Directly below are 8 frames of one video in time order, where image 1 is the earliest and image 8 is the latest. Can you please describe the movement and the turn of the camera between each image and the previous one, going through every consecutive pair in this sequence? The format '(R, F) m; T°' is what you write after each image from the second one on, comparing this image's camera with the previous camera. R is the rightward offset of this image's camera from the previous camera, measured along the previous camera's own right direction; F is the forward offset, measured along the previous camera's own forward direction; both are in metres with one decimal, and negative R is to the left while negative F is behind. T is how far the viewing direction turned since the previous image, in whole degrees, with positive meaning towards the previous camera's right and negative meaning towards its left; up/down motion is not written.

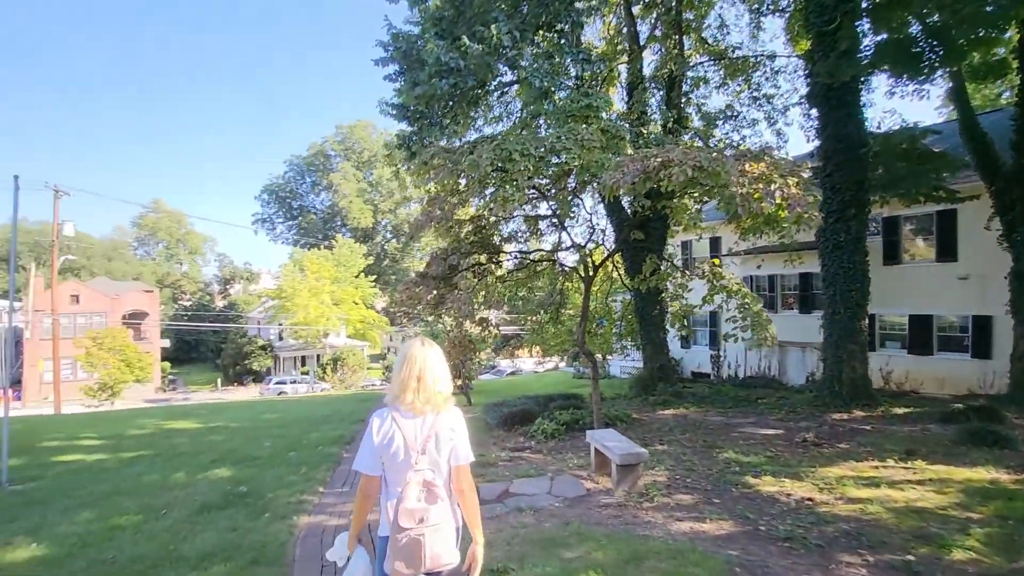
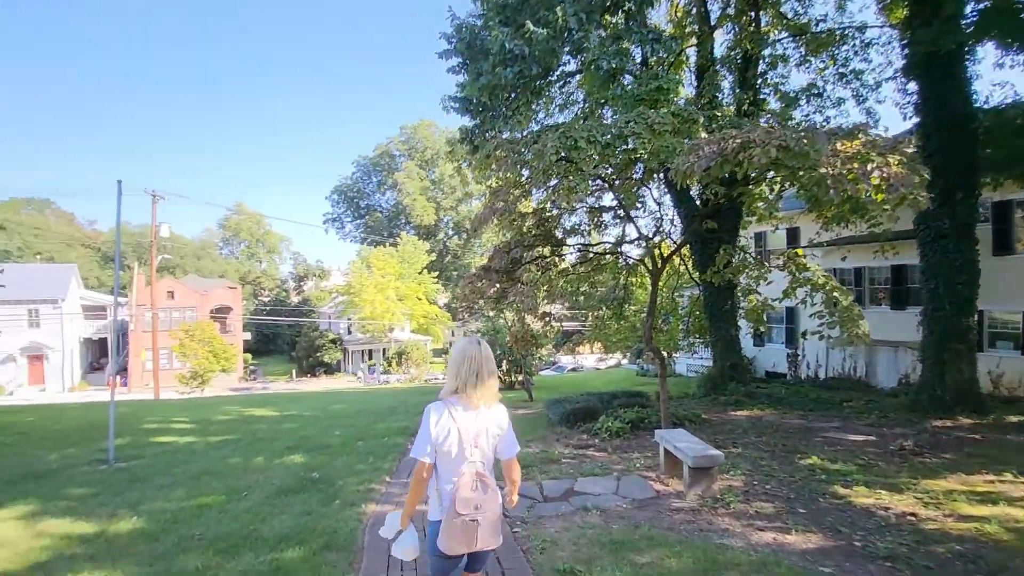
(-0.1, +0.1) m; -7°
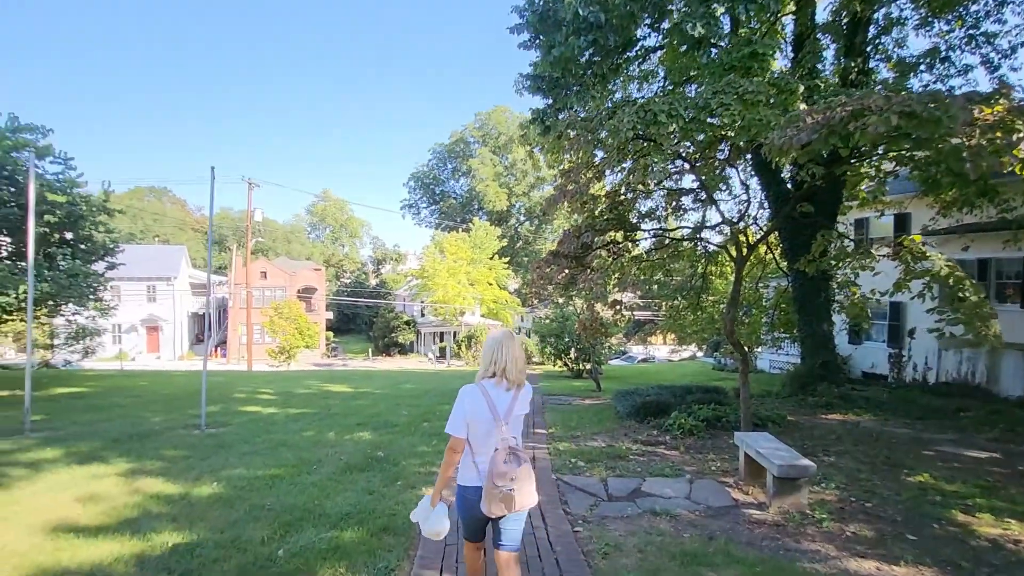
(0.0, +0.2) m; -8°
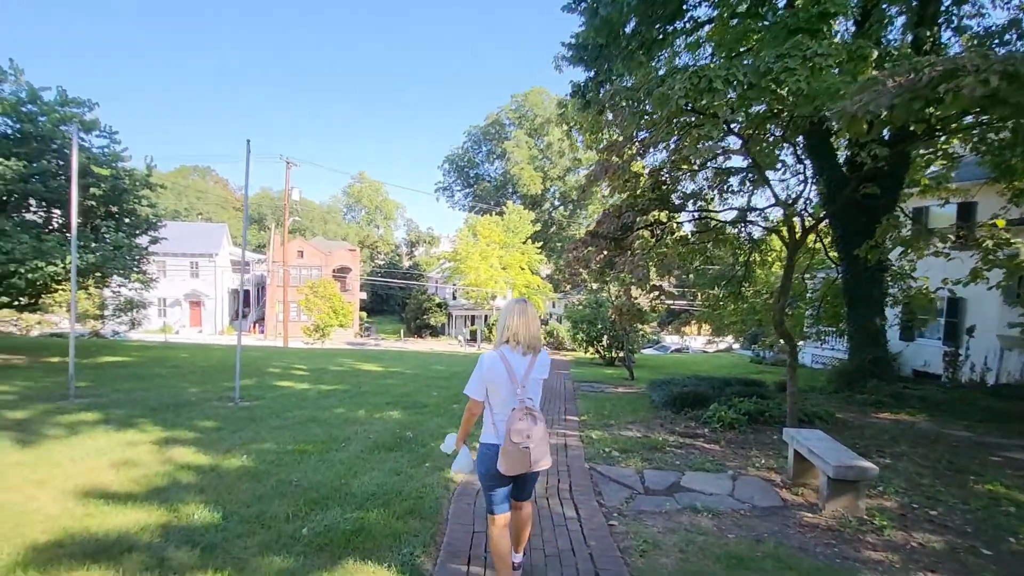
(0.0, +0.2) m; -4°
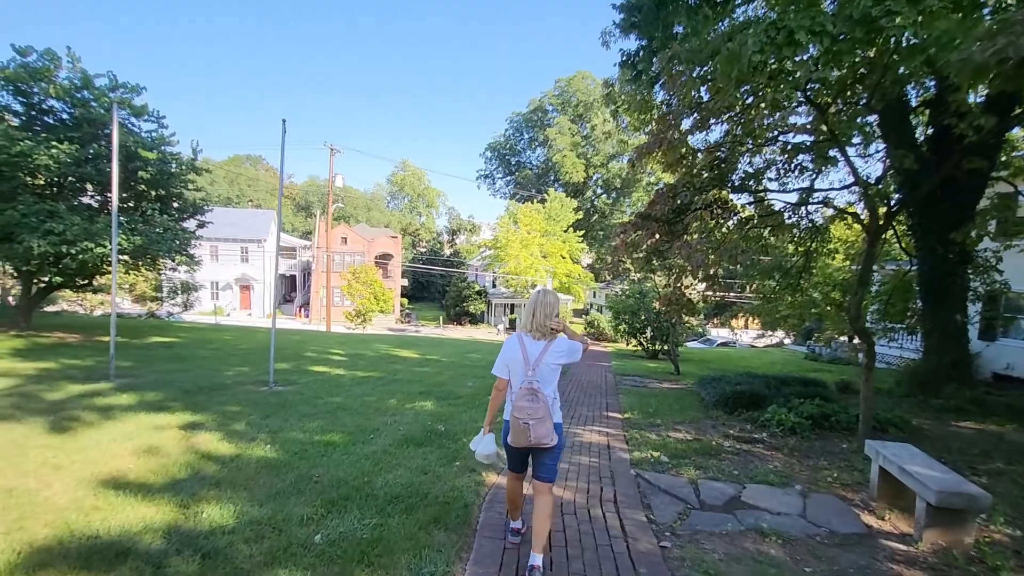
(0.0, +0.5) m; -5°
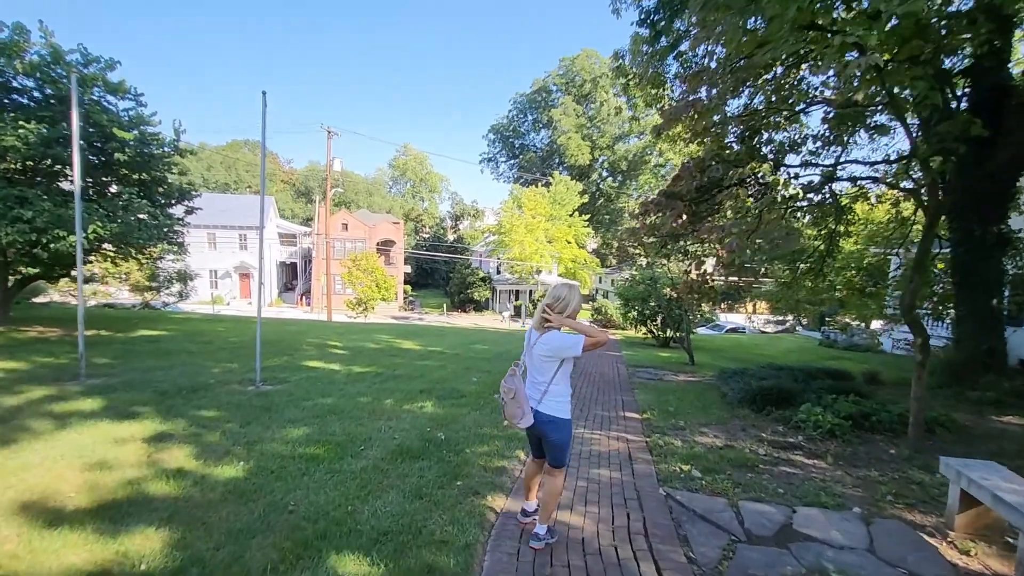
(0.0, +0.6) m; -1°
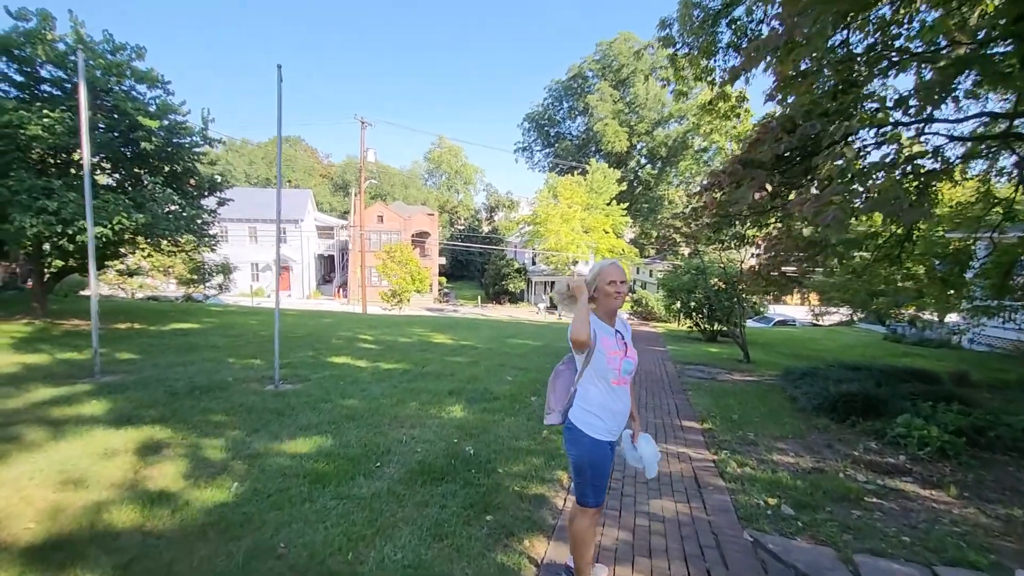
(0.0, +0.8) m; -4°
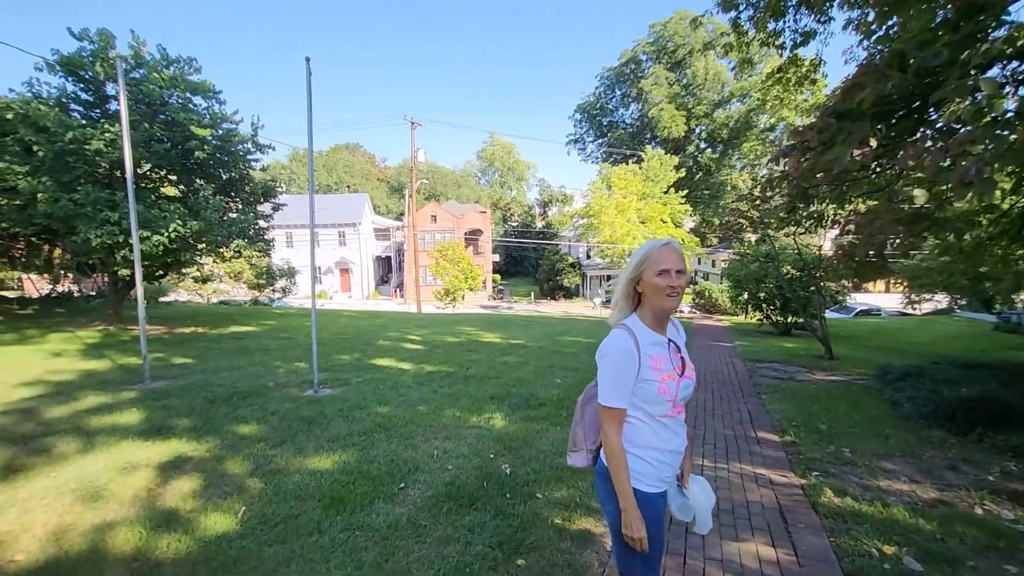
(+0.1, +0.6) m; -7°
